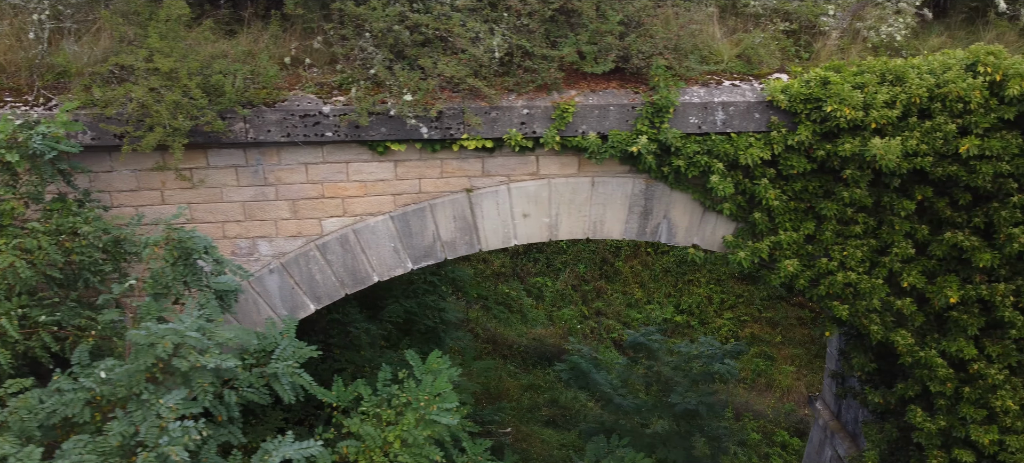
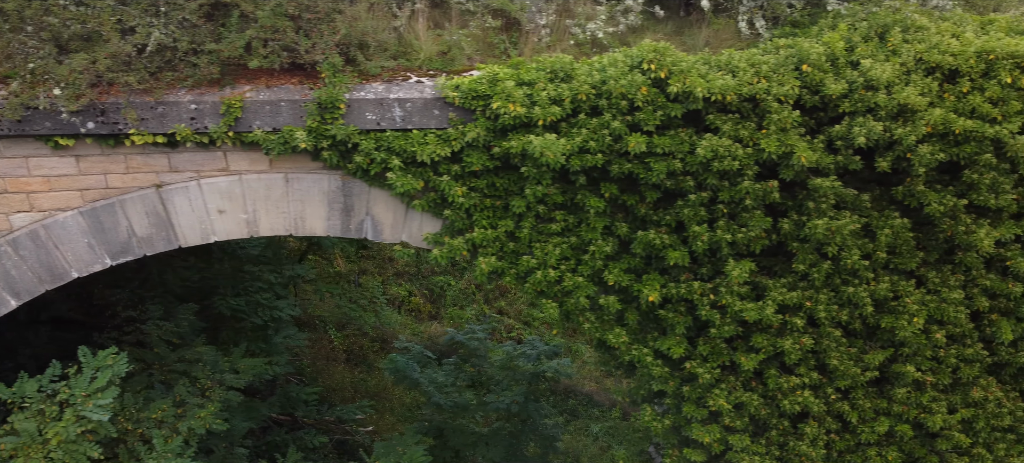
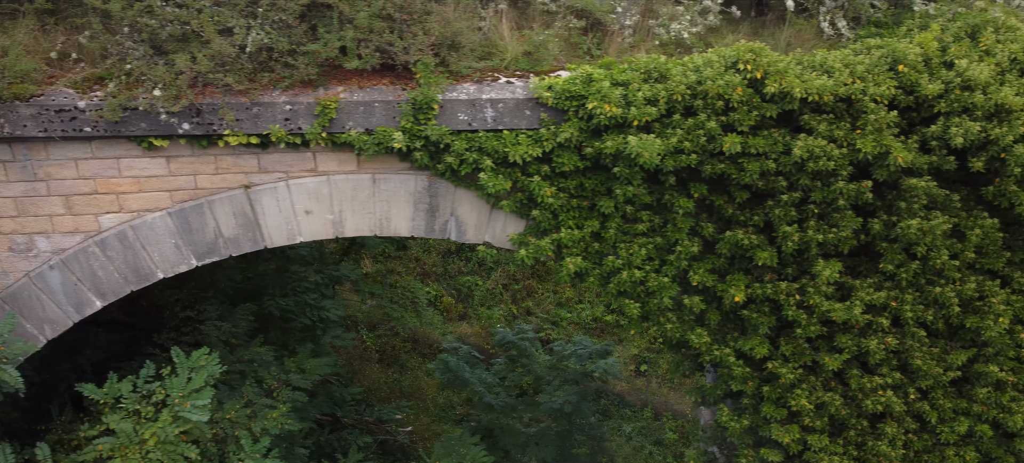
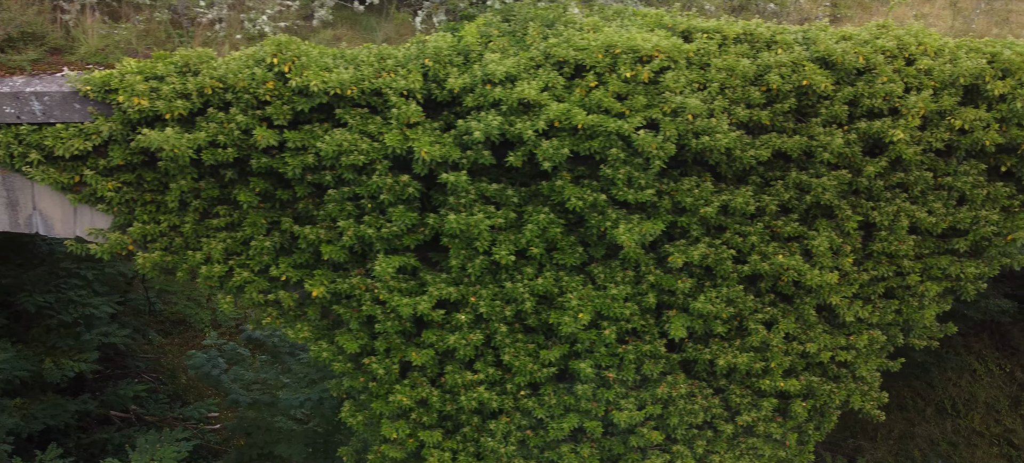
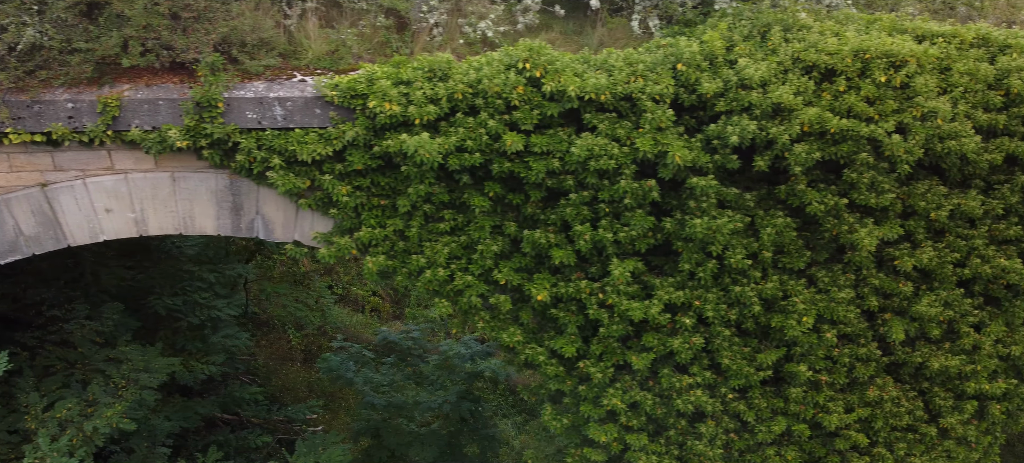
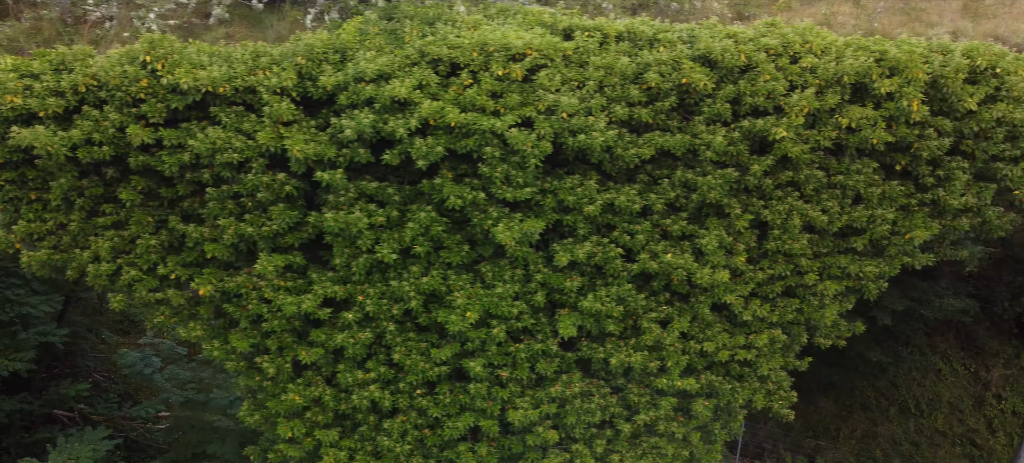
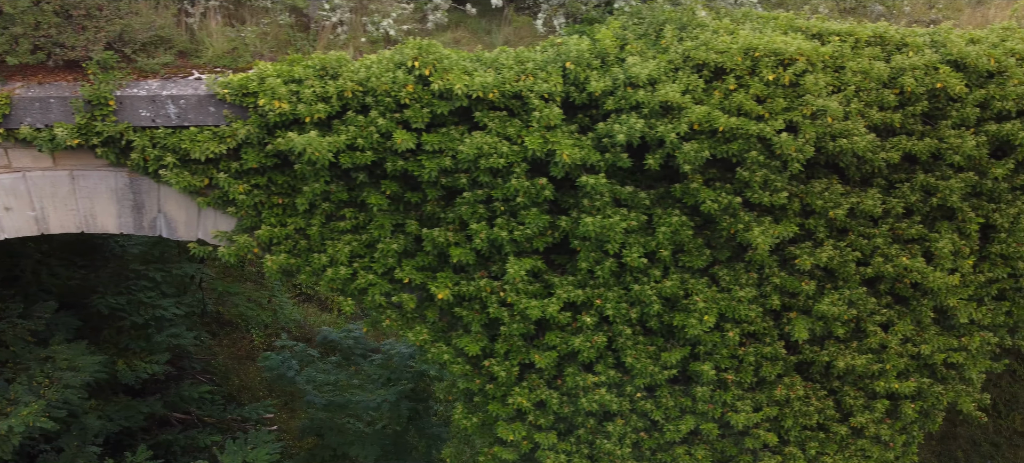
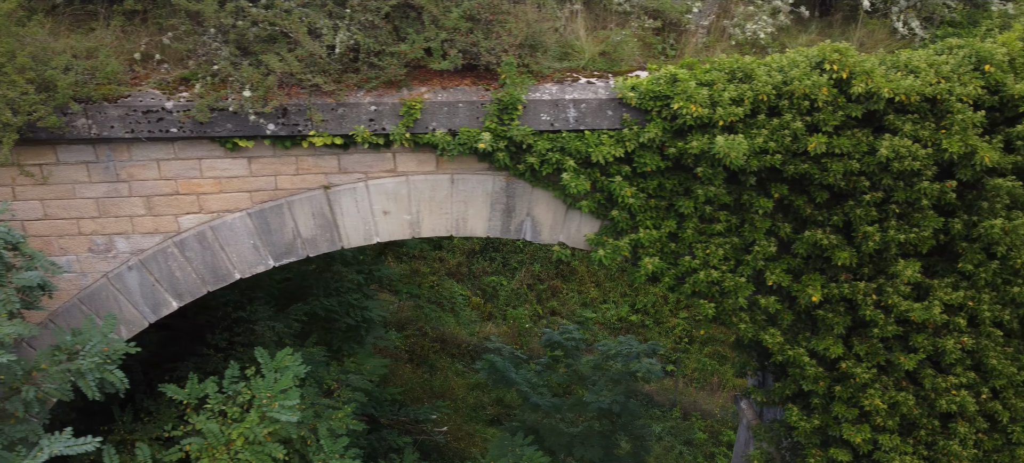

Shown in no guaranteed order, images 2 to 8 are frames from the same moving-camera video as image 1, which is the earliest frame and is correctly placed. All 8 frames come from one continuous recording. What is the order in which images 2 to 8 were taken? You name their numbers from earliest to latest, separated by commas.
8, 3, 2, 5, 7, 4, 6
